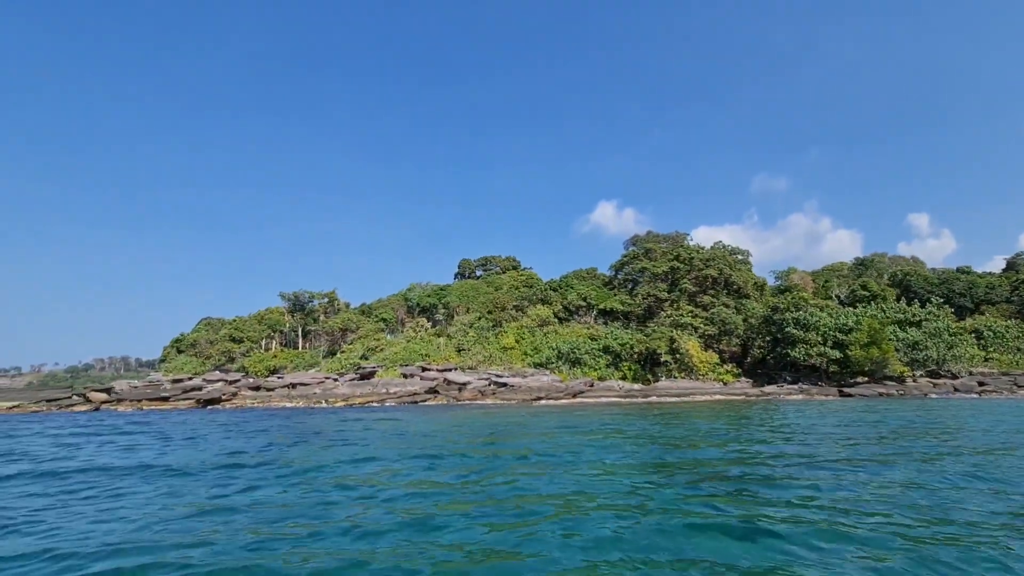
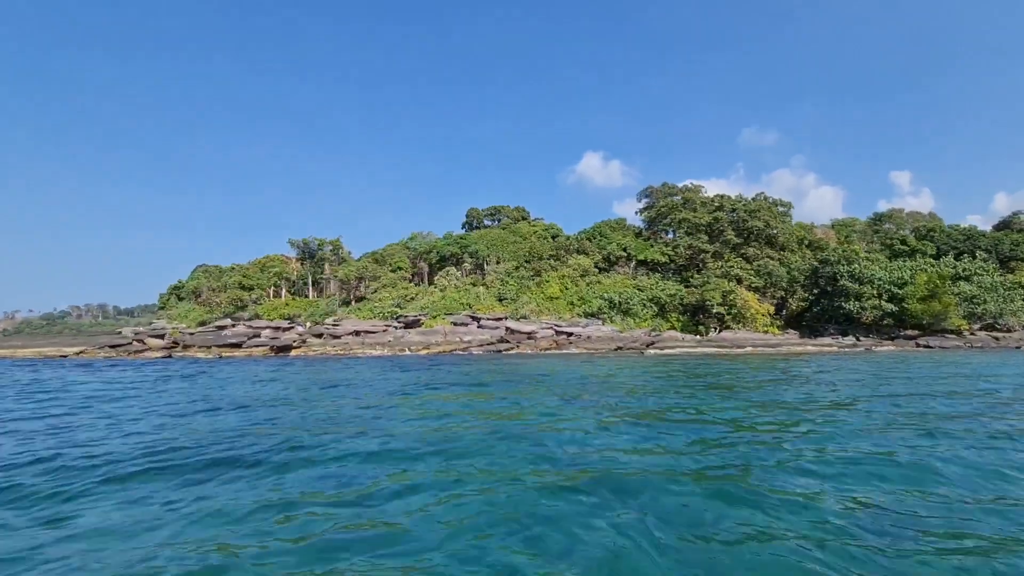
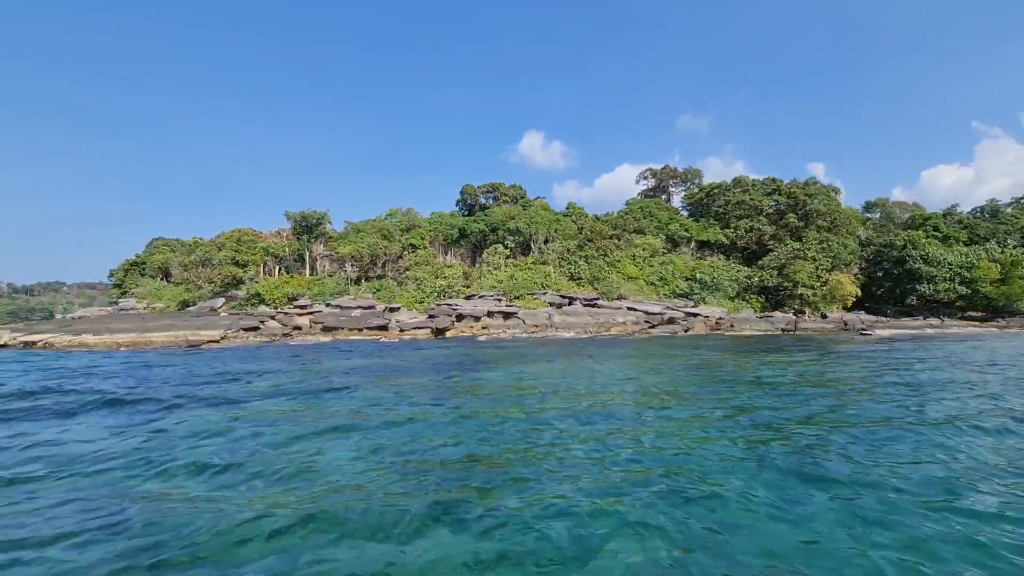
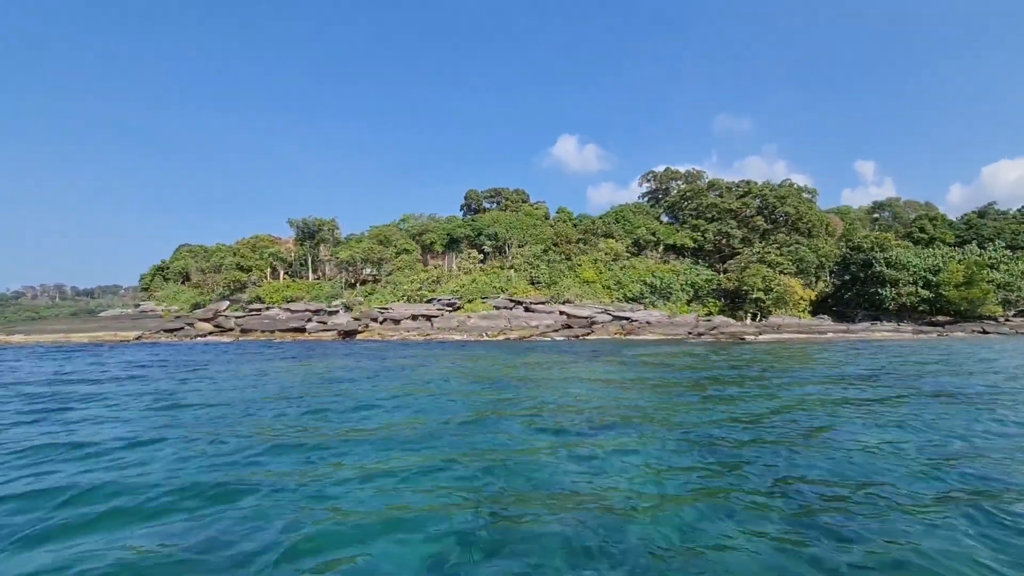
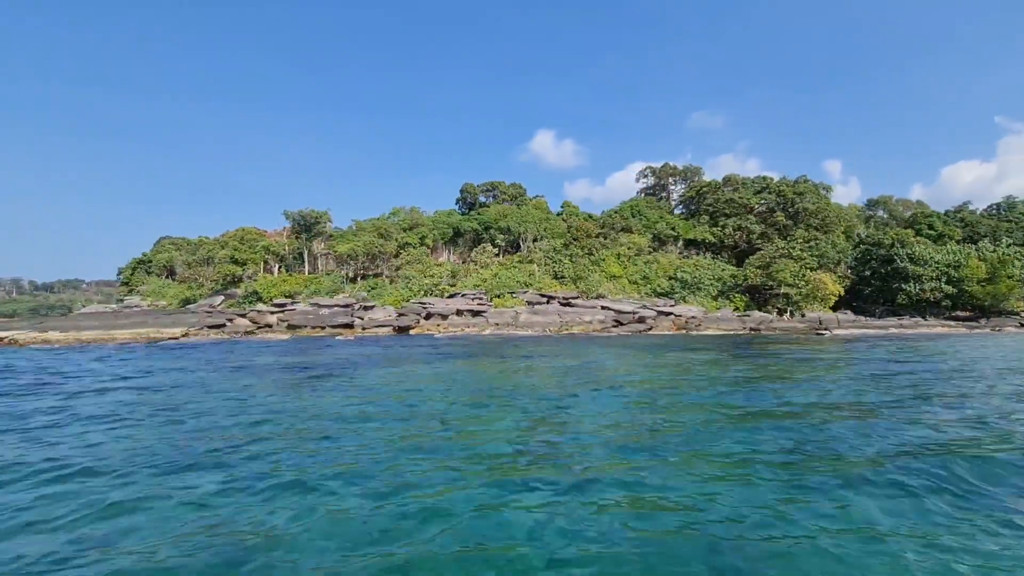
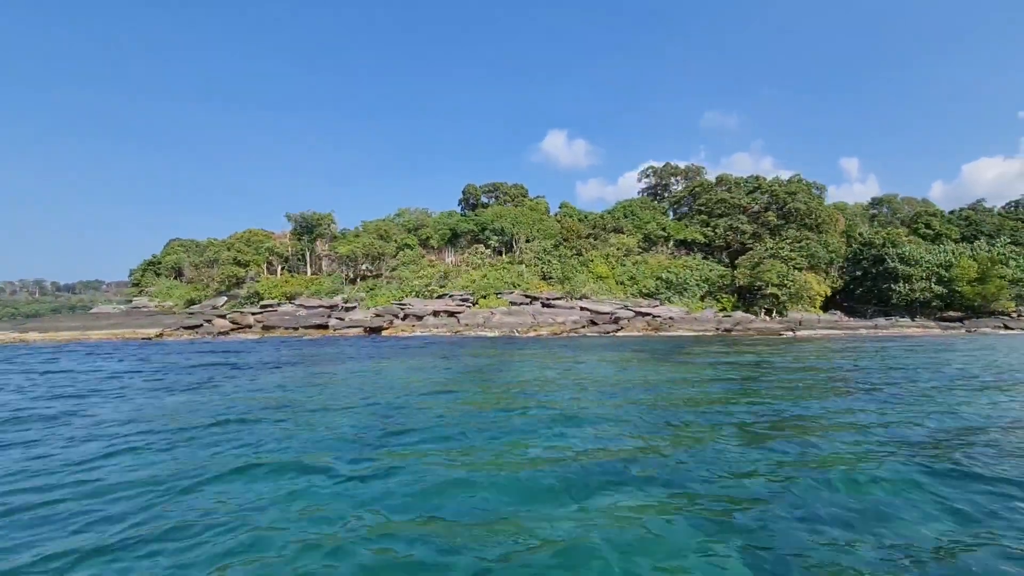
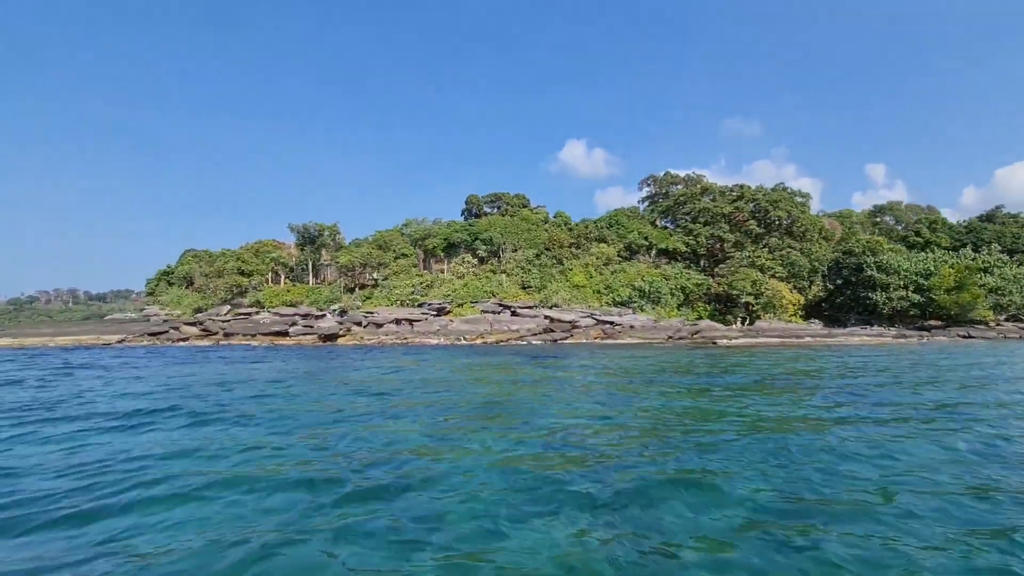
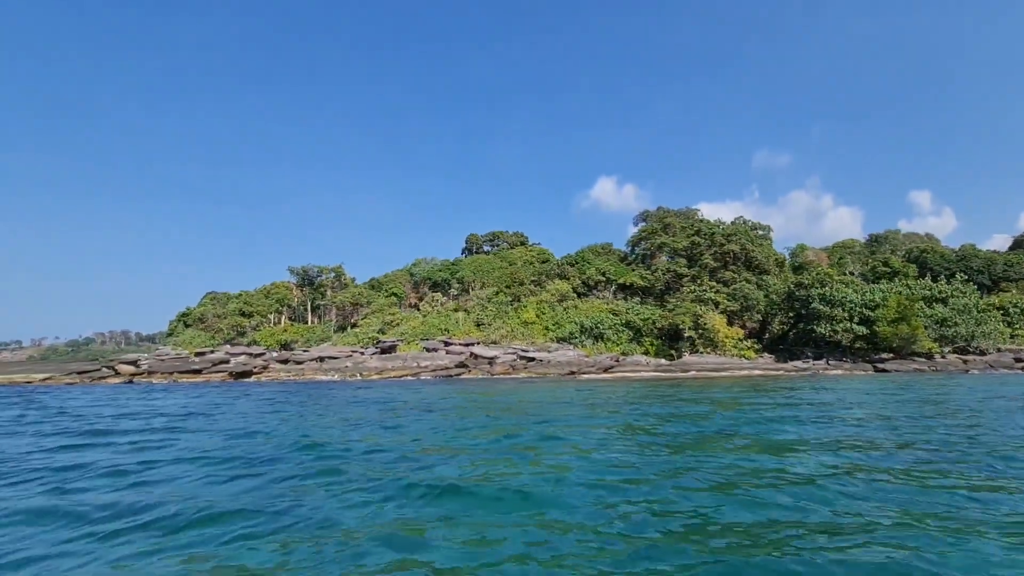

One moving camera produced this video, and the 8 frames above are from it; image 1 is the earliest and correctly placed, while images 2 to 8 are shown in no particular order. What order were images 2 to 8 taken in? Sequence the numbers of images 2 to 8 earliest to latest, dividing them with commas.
8, 2, 7, 4, 6, 5, 3
